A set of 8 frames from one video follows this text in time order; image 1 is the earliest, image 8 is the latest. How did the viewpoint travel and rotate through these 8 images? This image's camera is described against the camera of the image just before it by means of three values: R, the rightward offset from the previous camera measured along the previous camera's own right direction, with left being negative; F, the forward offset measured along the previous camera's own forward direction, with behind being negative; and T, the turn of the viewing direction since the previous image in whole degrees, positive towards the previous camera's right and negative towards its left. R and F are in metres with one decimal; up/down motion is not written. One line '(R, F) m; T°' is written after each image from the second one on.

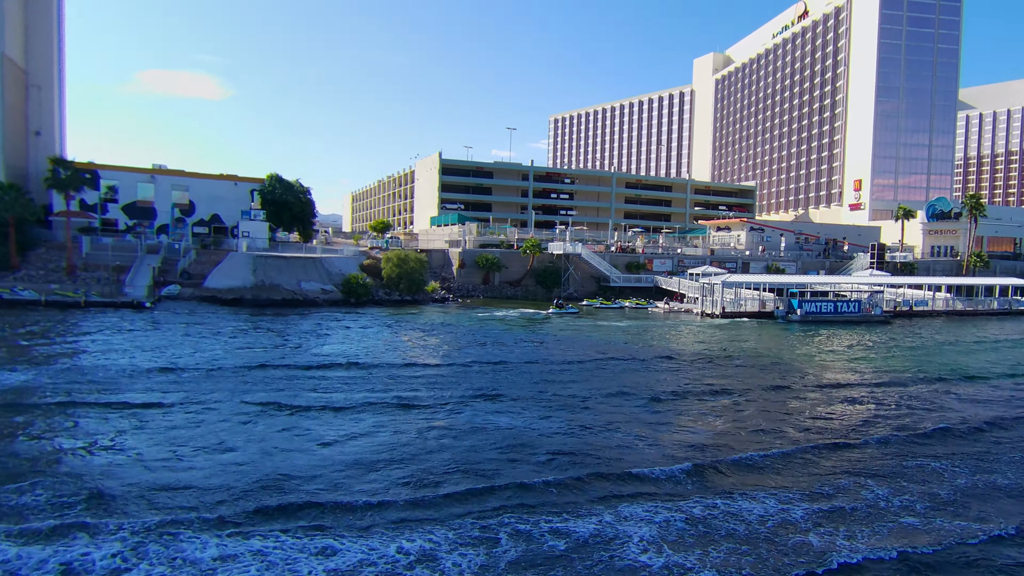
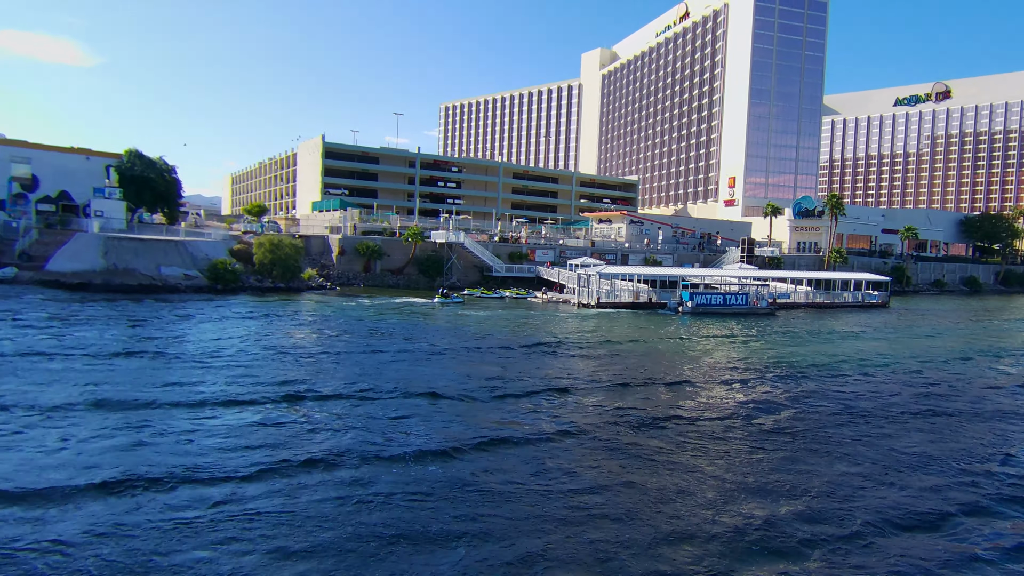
(+1.0, +0.5) m; +8°
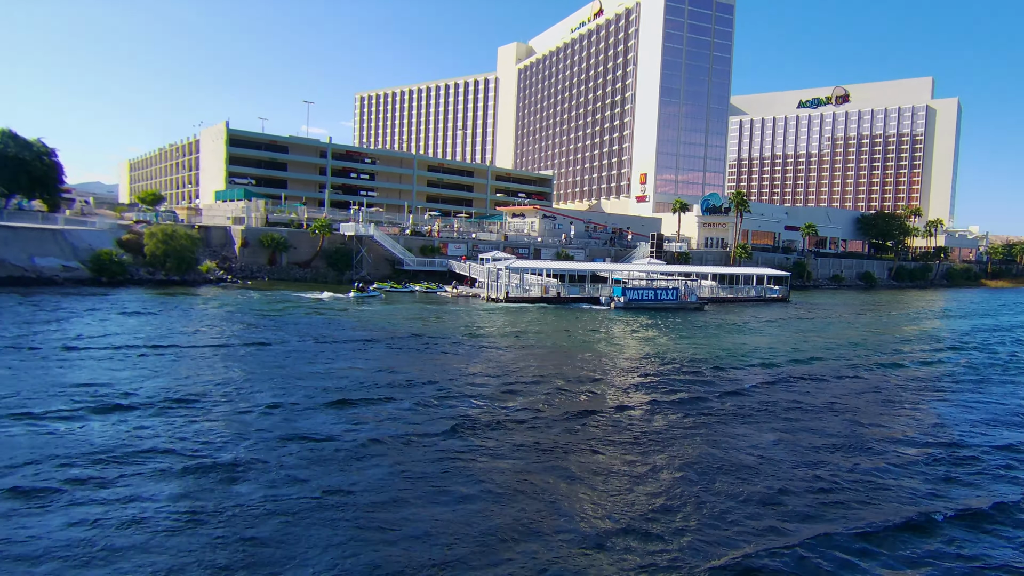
(+0.8, +0.5) m; +6°
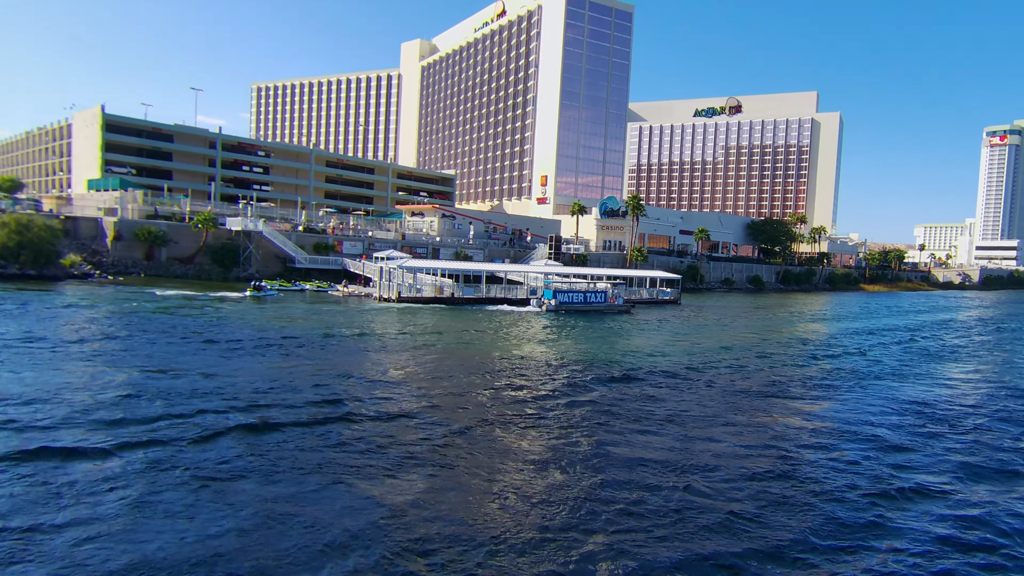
(+0.9, +0.6) m; +7°
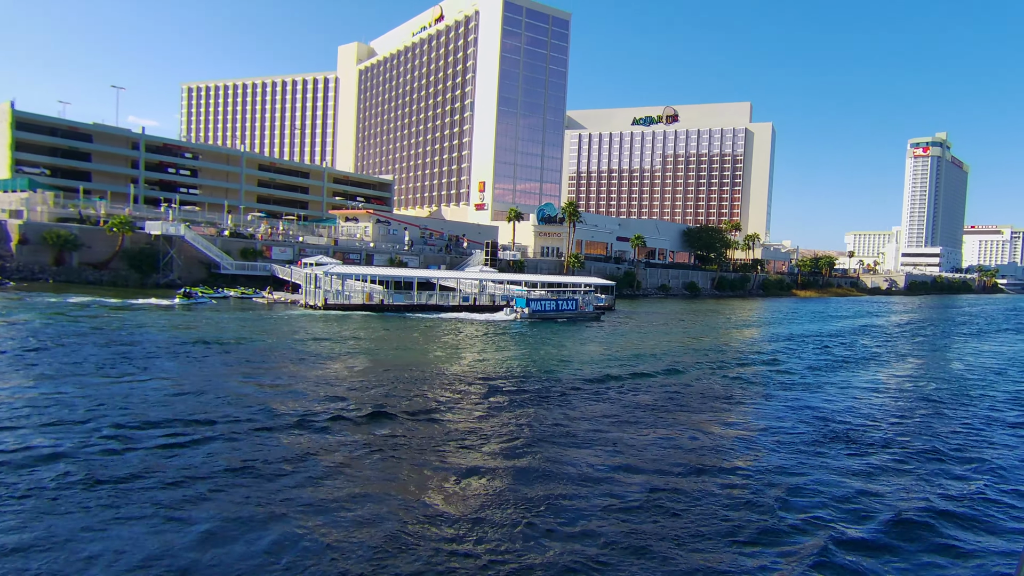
(+0.9, +0.8) m; +4°
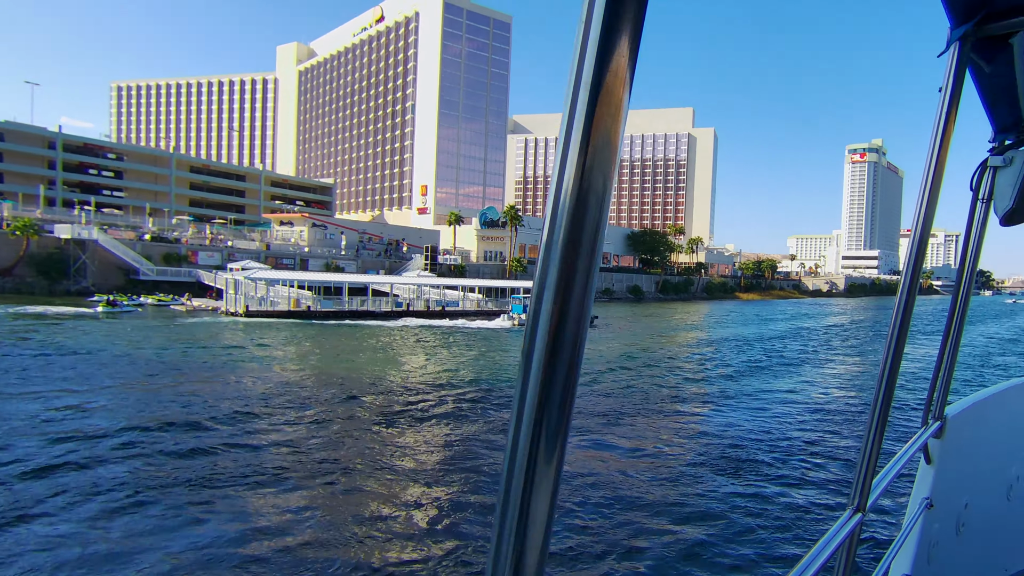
(+1.3, +1.2) m; +4°
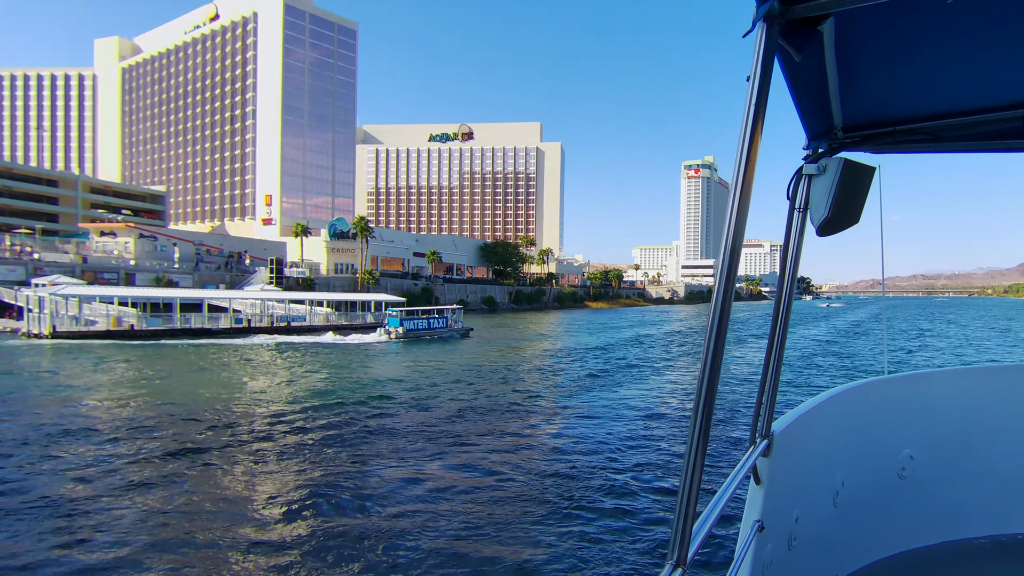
(+0.4, +0.7) m; +11°
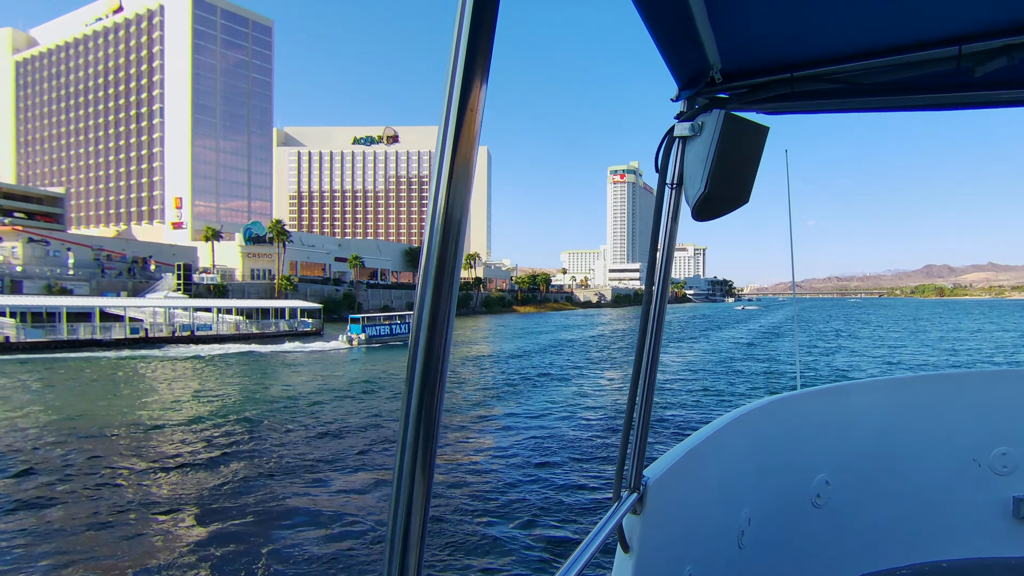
(+0.9, +1.6) m; +5°
